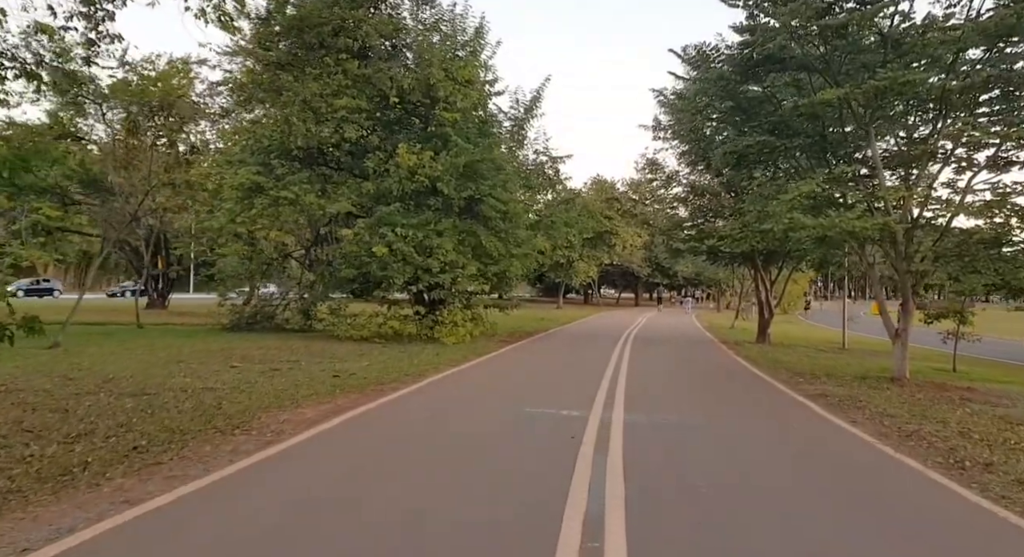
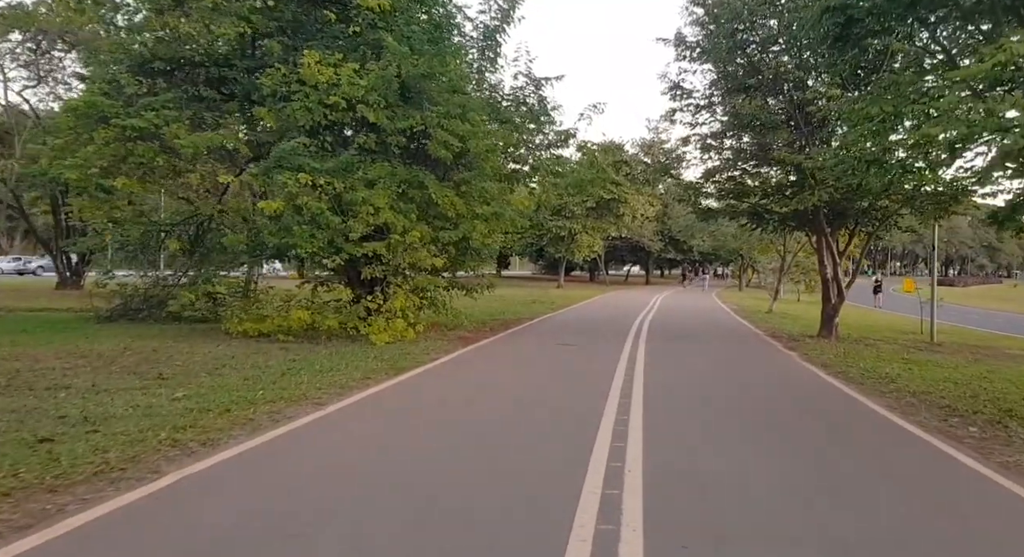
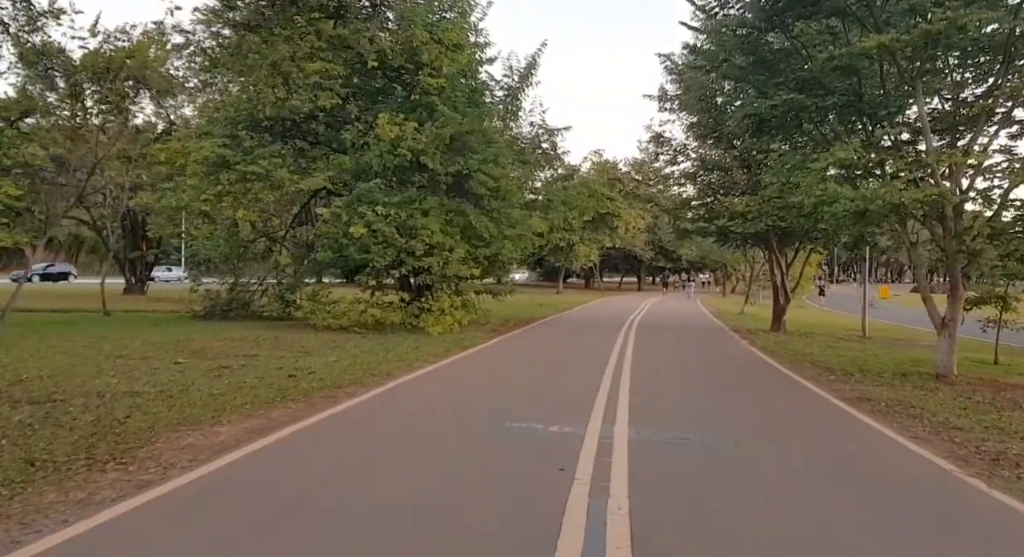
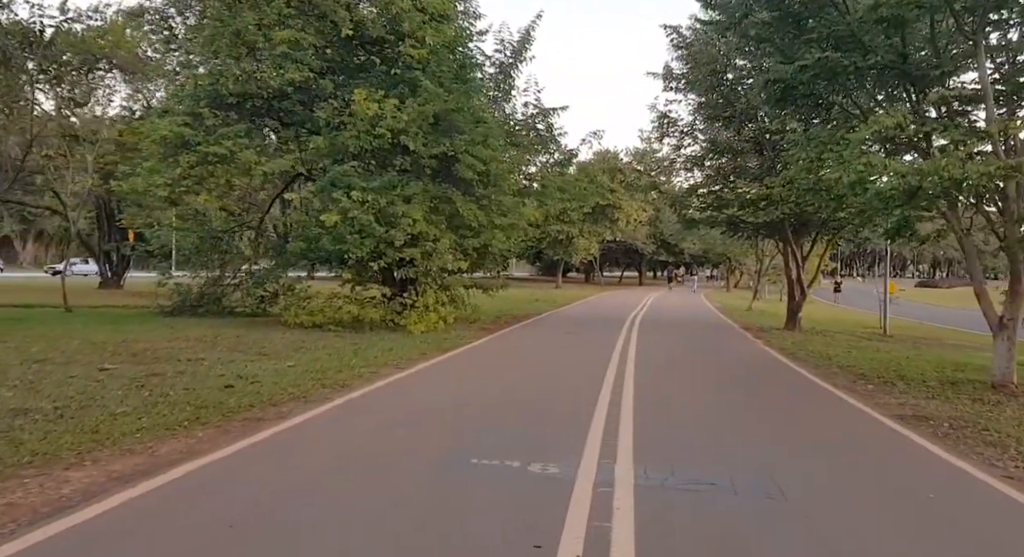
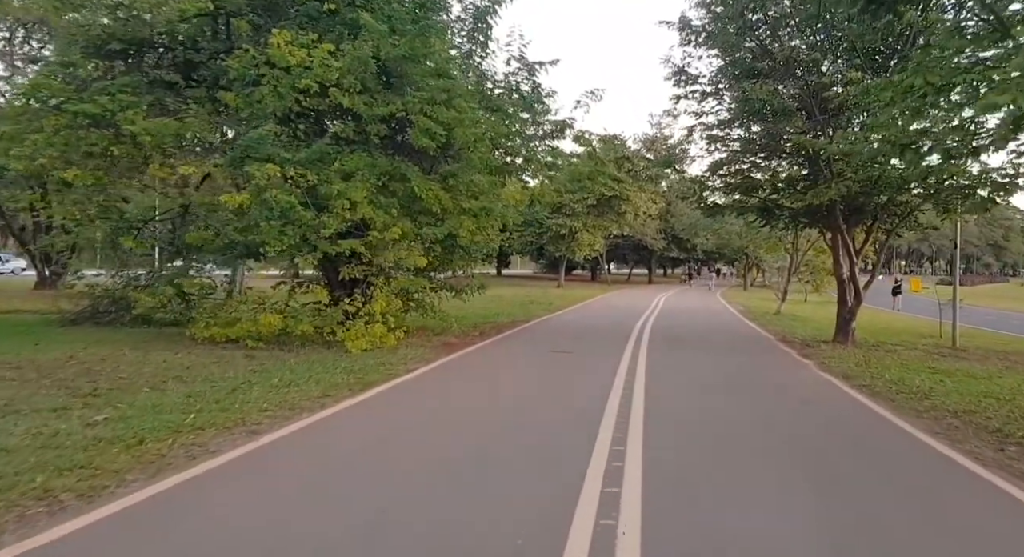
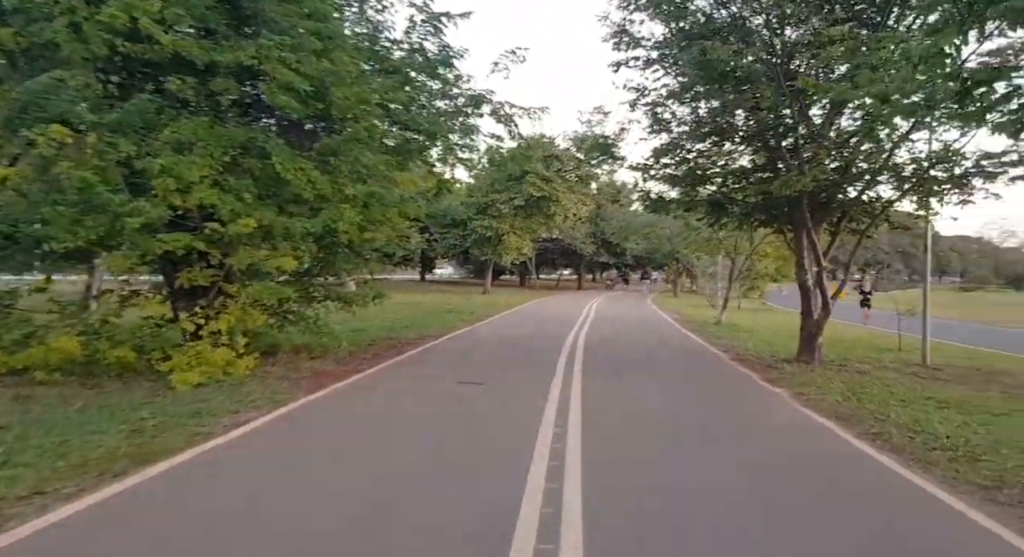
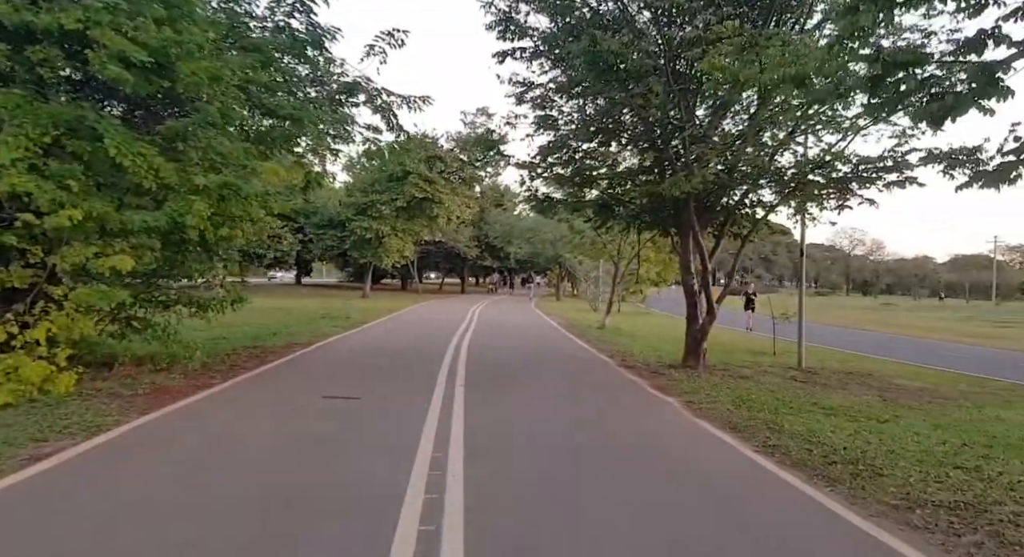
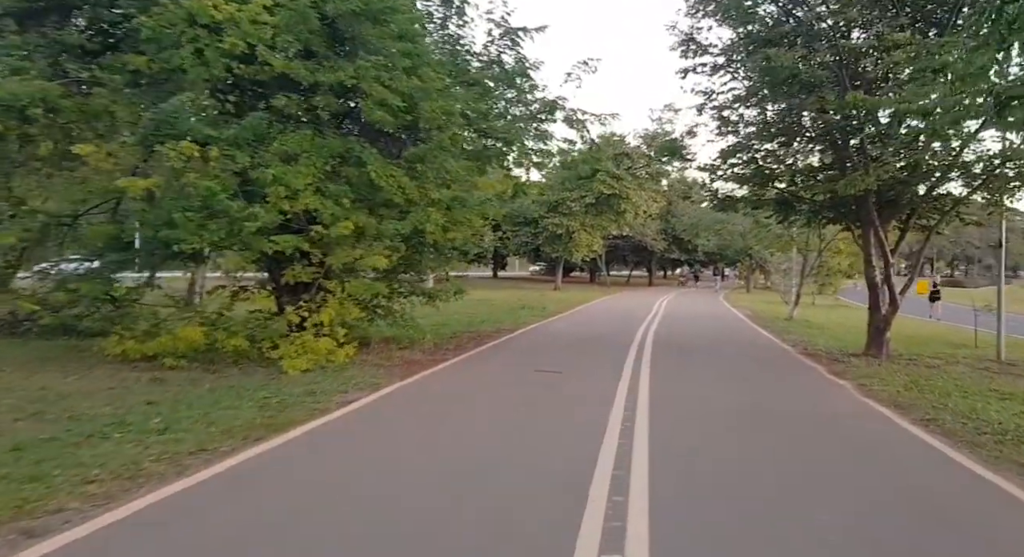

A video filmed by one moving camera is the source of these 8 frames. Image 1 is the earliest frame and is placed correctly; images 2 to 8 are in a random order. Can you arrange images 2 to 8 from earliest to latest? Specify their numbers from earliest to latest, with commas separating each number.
3, 4, 2, 5, 8, 6, 7
